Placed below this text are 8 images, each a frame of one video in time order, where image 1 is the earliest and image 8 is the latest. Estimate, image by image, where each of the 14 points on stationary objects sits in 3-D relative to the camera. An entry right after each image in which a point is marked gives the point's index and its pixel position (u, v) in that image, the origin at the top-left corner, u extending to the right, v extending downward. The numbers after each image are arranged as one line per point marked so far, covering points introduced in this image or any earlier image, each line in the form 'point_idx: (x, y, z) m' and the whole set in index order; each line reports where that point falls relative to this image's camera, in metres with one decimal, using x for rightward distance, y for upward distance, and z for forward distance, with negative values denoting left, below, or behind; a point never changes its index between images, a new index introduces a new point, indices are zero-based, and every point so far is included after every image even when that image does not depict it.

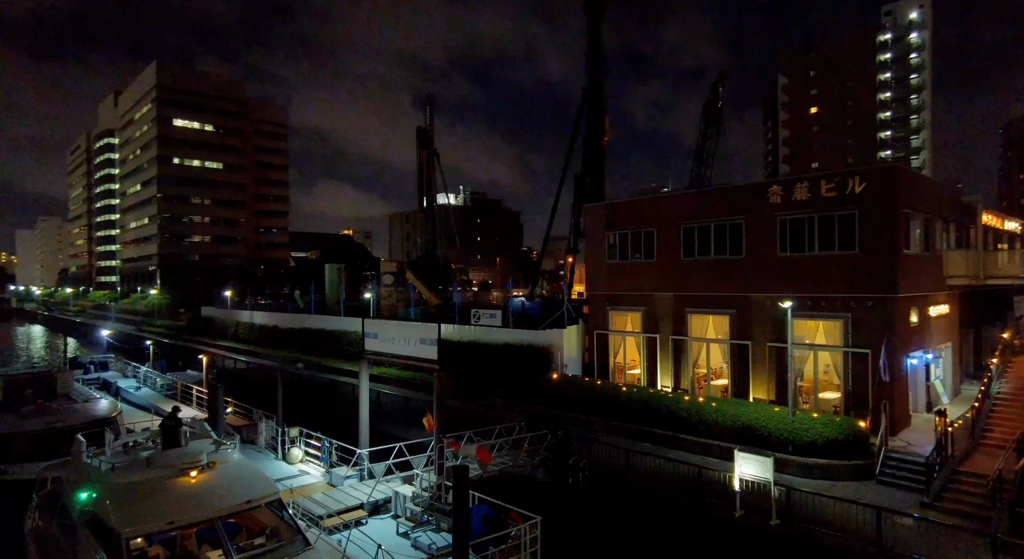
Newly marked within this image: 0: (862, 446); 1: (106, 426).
0: (+9.1, -4.3, +16.3) m
1: (-11.6, -4.2, +18.3) m
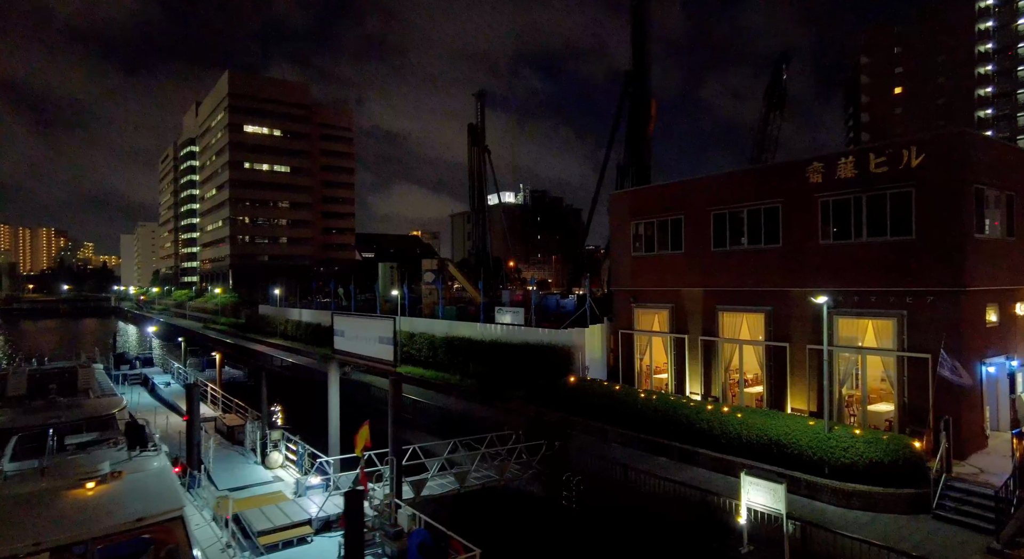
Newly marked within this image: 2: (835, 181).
0: (+8.6, -4.1, +13.4) m
1: (-11.7, -4.0, +17.9) m
2: (+8.8, +2.7, +17.2) m
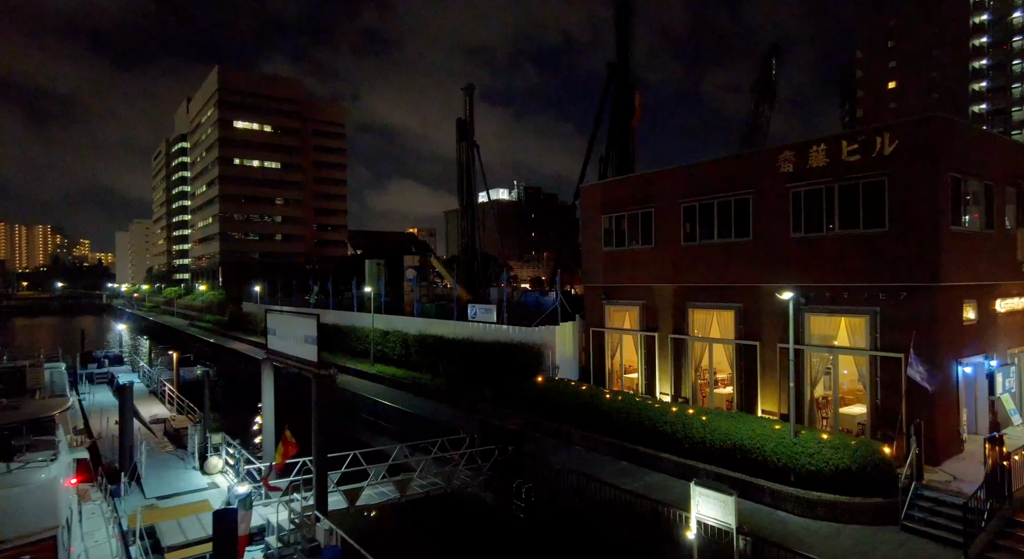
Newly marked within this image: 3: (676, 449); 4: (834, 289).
0: (+7.4, -4.0, +12.5) m
1: (-12.9, -3.9, +17.0) m
2: (+7.6, +2.8, +16.2) m
3: (+4.0, -4.1, +15.4) m
4: (+8.0, -0.2, +15.6) m
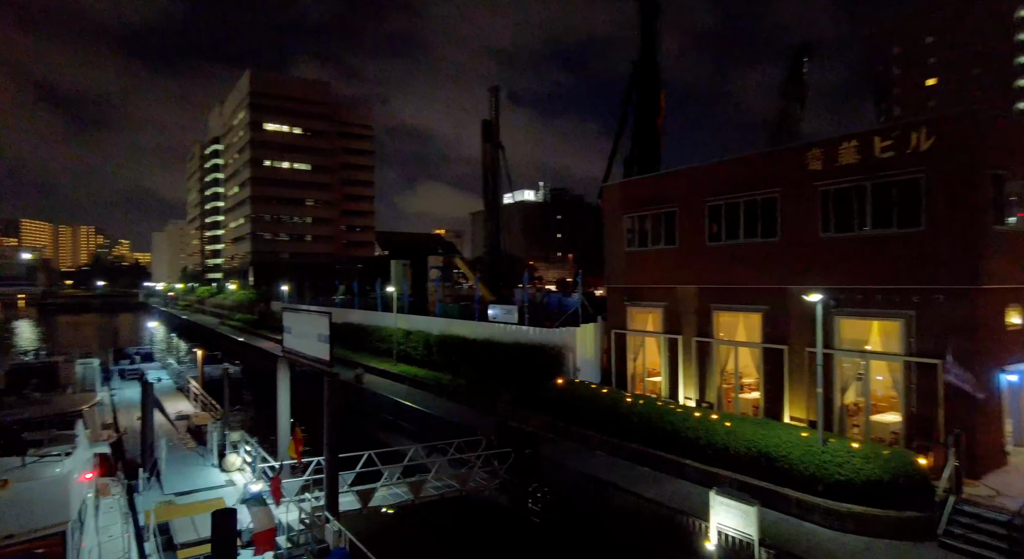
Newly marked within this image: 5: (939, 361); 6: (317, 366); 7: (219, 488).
0: (+7.7, -4.0, +11.9) m
1: (-12.4, -3.8, +17.3) m
2: (+8.1, +2.8, +15.6) m
3: (+4.4, -4.2, +14.9) m
4: (+8.4, -0.3, +14.9) m
5: (+9.2, -1.8, +13.6) m
6: (-3.8, -1.7, +12.2) m
7: (-6.7, -4.8, +14.4) m
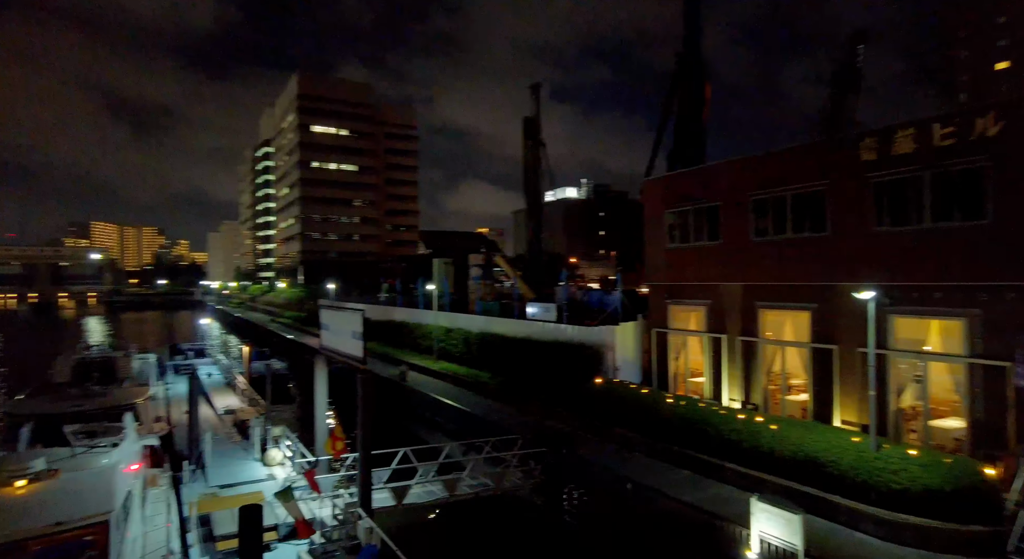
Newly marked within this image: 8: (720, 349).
0: (+8.3, -4.0, +11.1) m
1: (-11.3, -3.7, +17.9) m
2: (+8.9, +2.8, +14.8) m
3: (+5.2, -4.1, +14.4) m
4: (+9.2, -0.2, +14.1) m
5: (+10.0, -1.7, +12.7) m
6: (-3.1, -1.7, +12.3) m
7: (-5.9, -4.7, +14.6) m
8: (+6.2, -2.0, +18.7) m
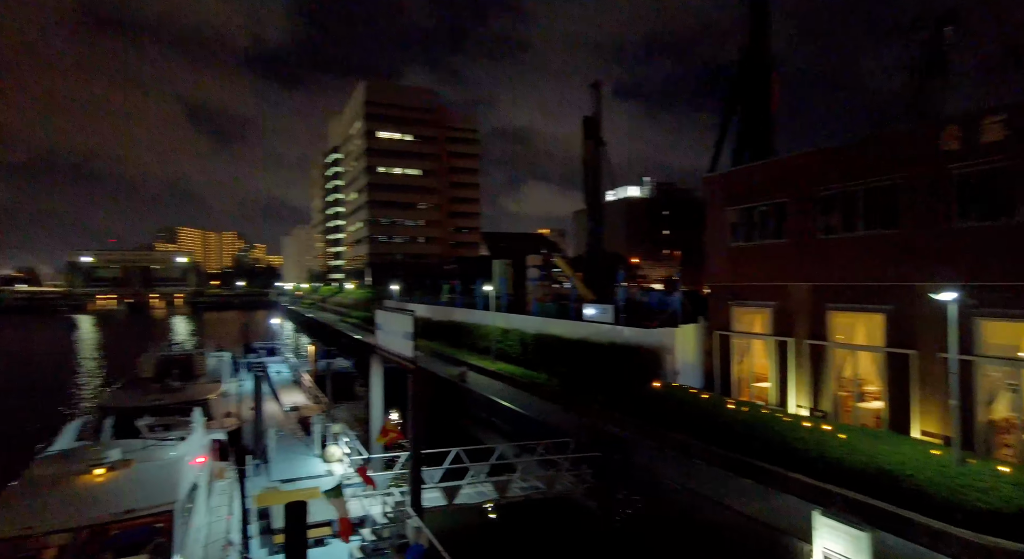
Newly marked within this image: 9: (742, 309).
0: (+9.1, -4.0, +10.1) m
1: (-9.7, -3.8, +18.9) m
2: (+10.1, +2.8, +13.7) m
3: (+6.4, -4.1, +13.6) m
4: (+10.3, -0.2, +13.0) m
5: (+10.9, -1.7, +11.5) m
6: (-2.1, -1.7, +12.4) m
7: (-4.6, -4.7, +15.0) m
8: (+7.8, -2.1, +17.9) m
9: (+7.1, -0.9, +19.4) m
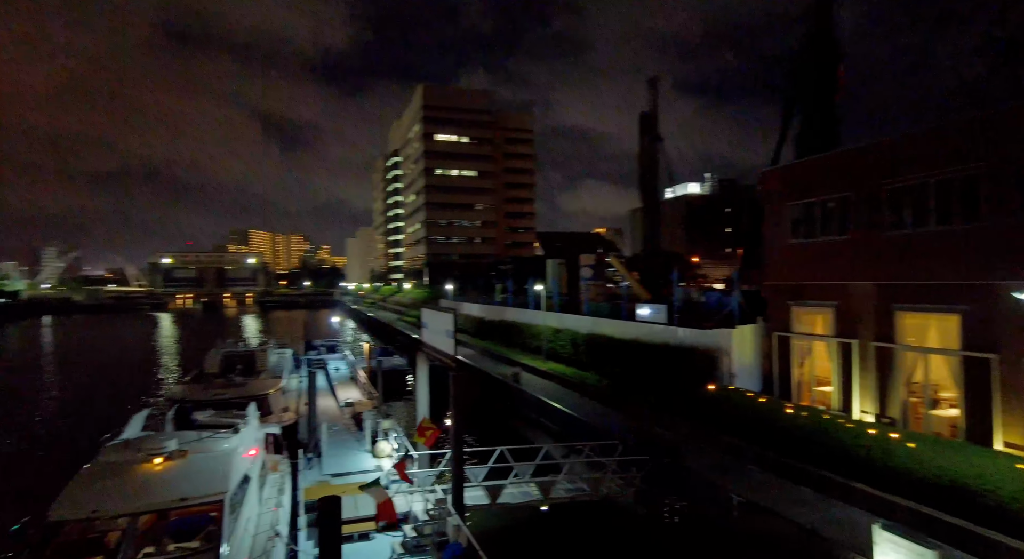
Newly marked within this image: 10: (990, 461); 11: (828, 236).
0: (+9.7, -3.9, +9.1) m
1: (-8.2, -3.8, +19.6) m
2: (+11.0, +2.9, +12.6) m
3: (+7.3, -4.0, +12.8) m
4: (+11.2, -0.2, +11.8) m
5: (+11.6, -1.6, +10.3) m
6: (-1.3, -1.6, +12.4) m
7: (-3.5, -4.7, +15.2) m
8: (+9.1, -2.0, +16.9) m
9: (+8.6, -0.9, +18.5) m
10: (+8.7, -3.2, +11.5) m
11: (+8.9, +1.2, +17.9) m
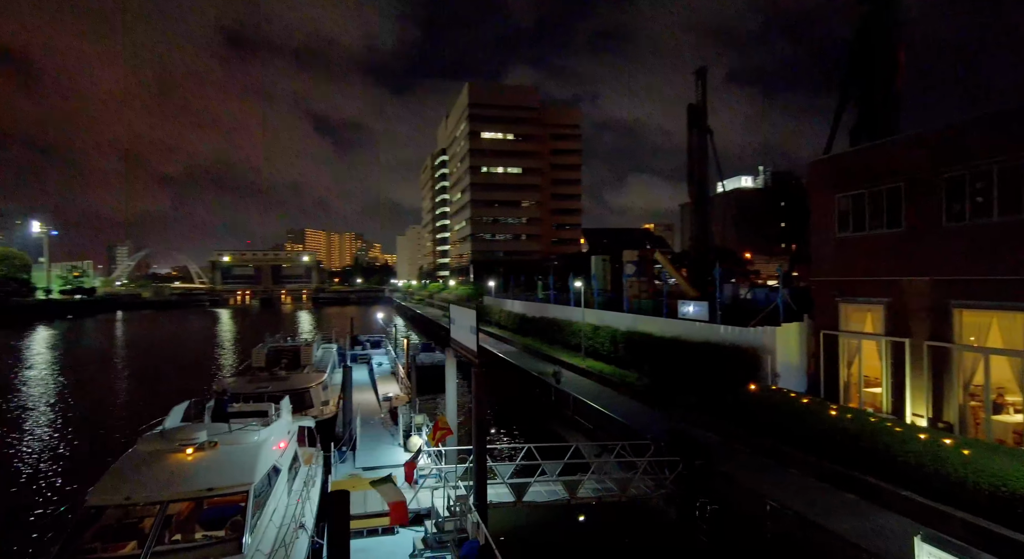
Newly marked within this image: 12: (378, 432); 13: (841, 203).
0: (+9.9, -3.8, +8.1) m
1: (-7.2, -3.6, +20.0) m
2: (+11.5, +3.0, +11.5) m
3: (+7.8, -3.9, +12.1) m
4: (+11.6, -0.1, +10.7) m
5: (+11.9, -1.6, +9.2) m
6: (-0.8, -1.5, +12.3) m
7: (-2.8, -4.6, +15.3) m
8: (+9.9, -1.9, +16.0) m
9: (+9.5, -0.7, +17.6) m
10: (+9.1, -3.2, +10.6) m
11: (+9.8, +1.3, +16.9) m
12: (-3.9, -4.5, +18.4) m
13: (+9.5, +2.2, +18.2) m
